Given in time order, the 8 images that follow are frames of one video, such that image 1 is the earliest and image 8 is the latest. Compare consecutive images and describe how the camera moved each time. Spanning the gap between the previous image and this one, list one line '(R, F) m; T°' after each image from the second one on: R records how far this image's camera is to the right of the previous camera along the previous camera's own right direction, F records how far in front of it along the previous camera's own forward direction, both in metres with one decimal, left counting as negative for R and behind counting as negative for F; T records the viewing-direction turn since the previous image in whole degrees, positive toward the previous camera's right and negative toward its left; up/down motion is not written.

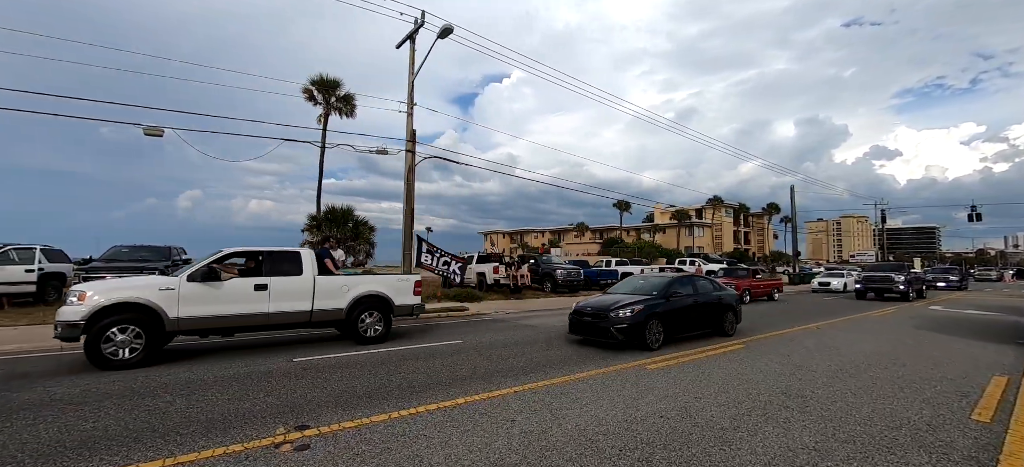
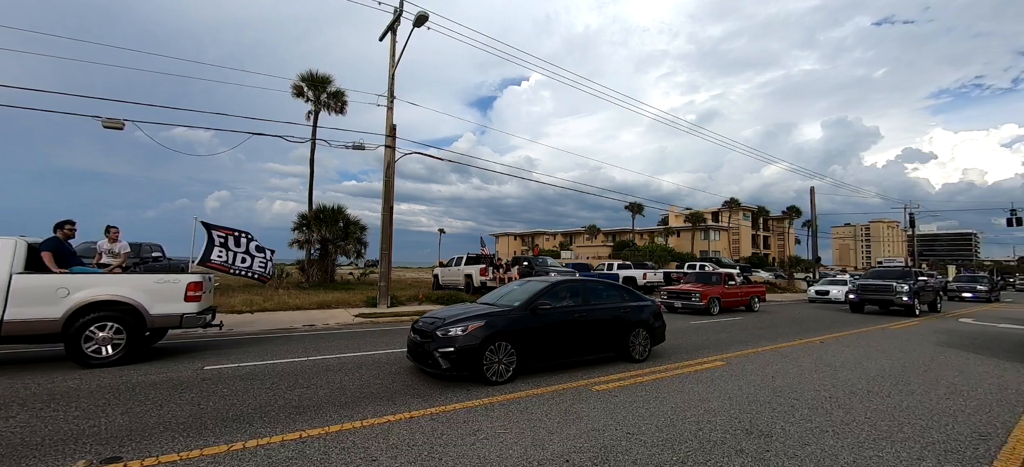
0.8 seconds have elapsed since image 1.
(+1.2, +0.9) m; -2°
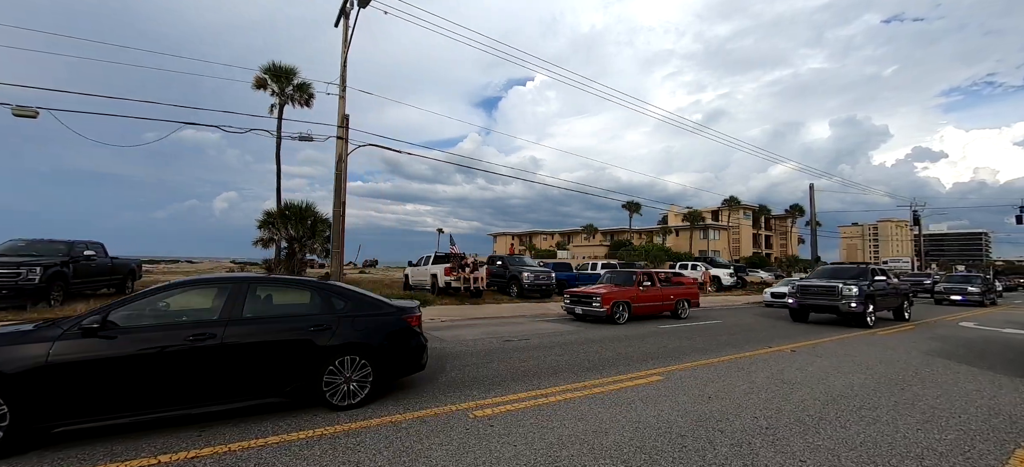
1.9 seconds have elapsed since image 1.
(+1.5, +1.1) m; -1°
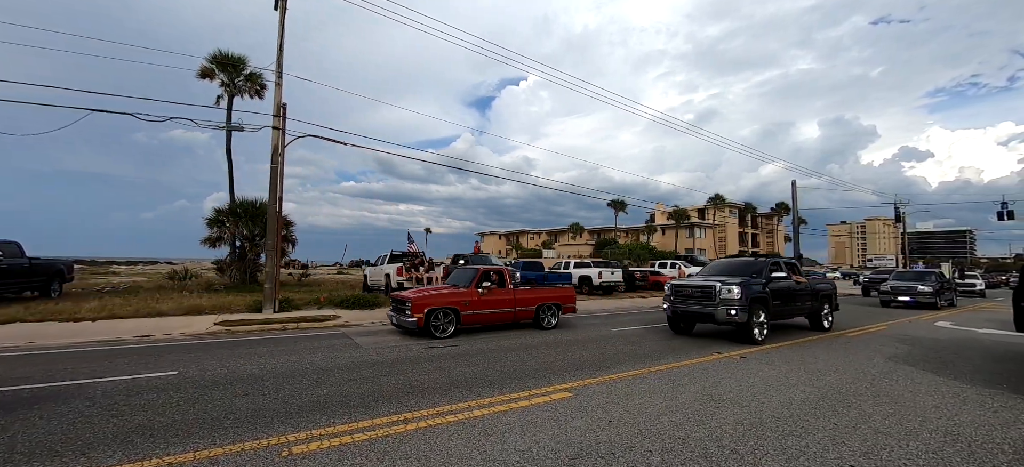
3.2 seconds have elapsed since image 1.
(+1.4, +0.9) m; +1°
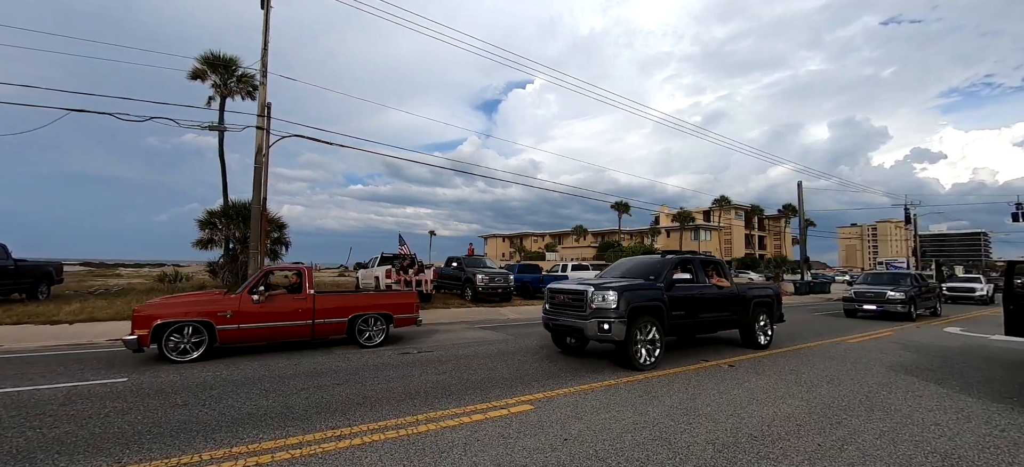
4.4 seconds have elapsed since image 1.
(+0.5, +0.4) m; -1°
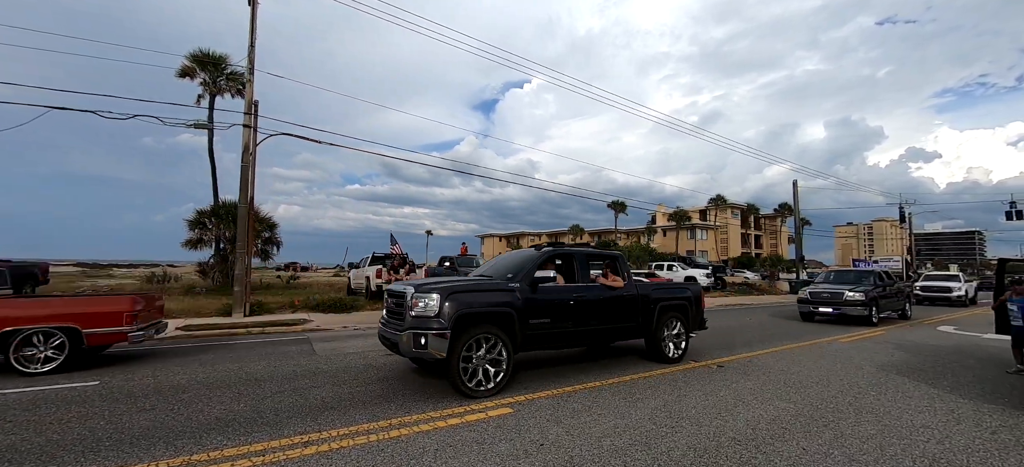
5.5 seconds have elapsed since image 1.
(+0.2, +0.1) m; 0°
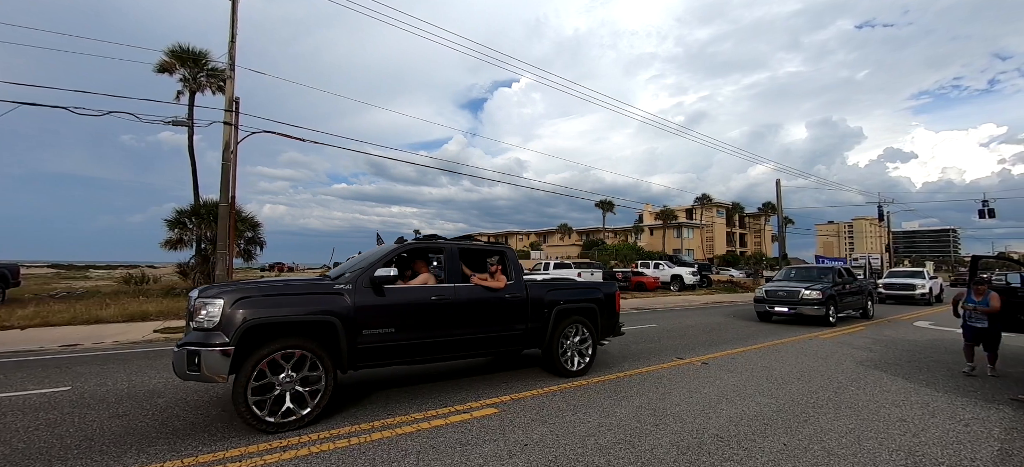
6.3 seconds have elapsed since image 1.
(0.0, 0.0) m; +2°
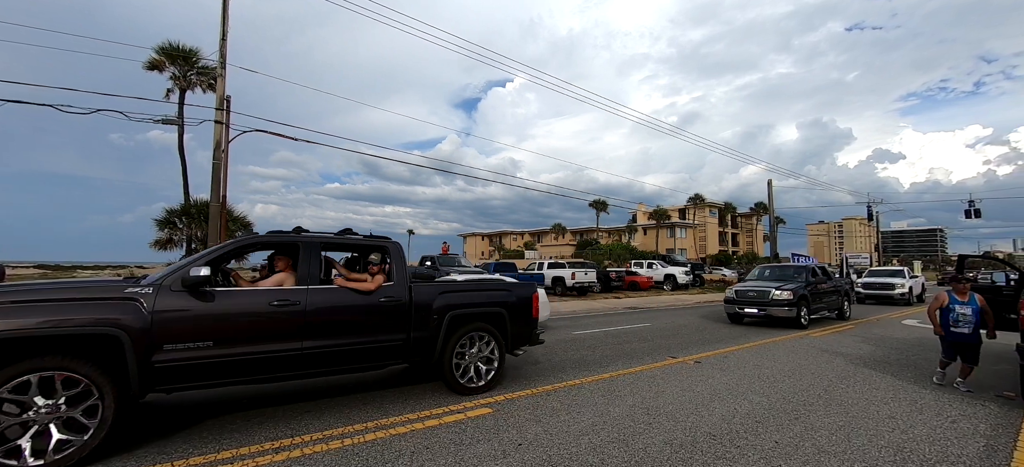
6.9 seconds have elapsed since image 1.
(0.0, 0.0) m; +1°
